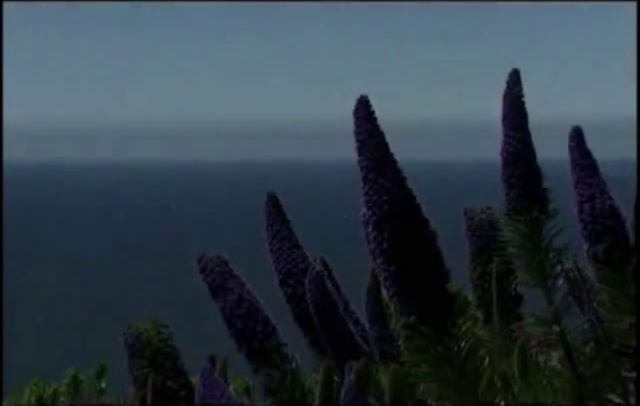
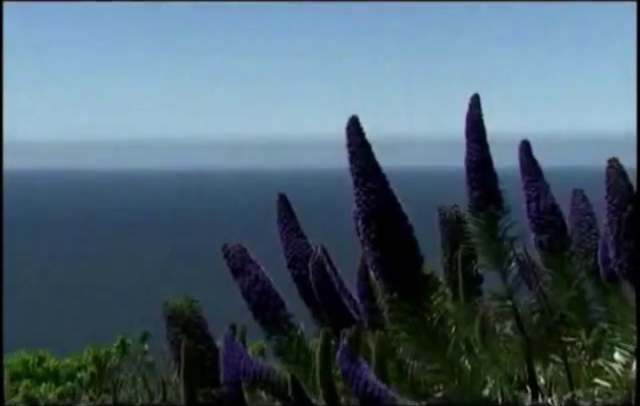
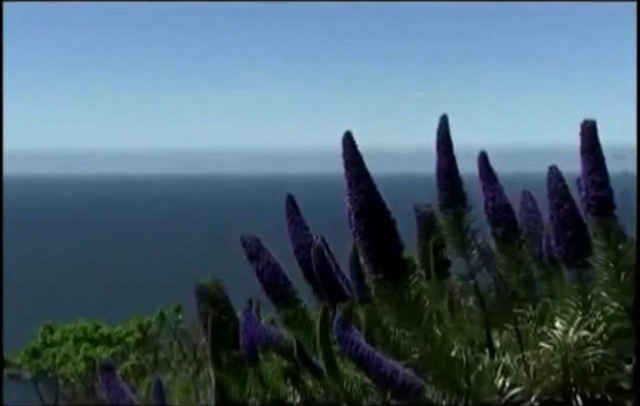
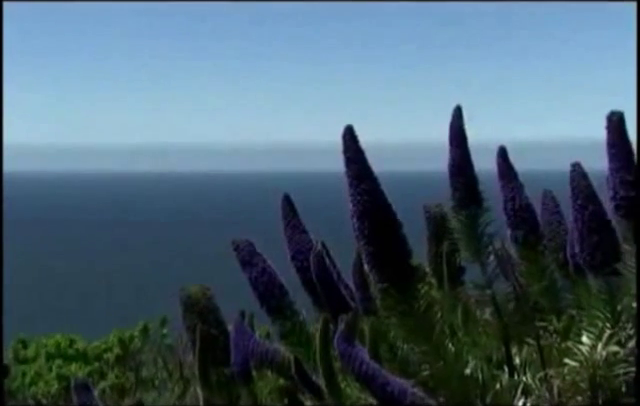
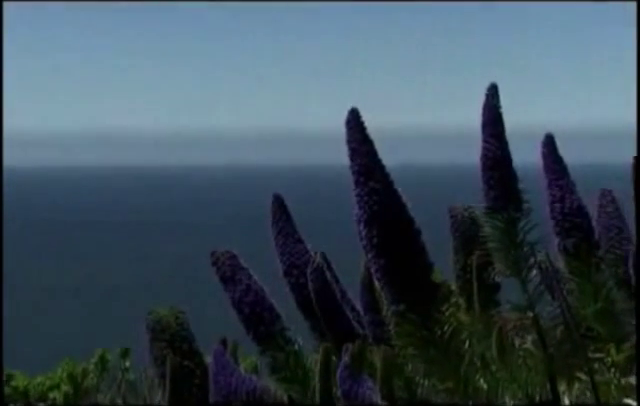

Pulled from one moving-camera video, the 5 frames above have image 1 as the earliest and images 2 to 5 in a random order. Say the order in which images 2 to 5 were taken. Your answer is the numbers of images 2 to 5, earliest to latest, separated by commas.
5, 2, 4, 3
